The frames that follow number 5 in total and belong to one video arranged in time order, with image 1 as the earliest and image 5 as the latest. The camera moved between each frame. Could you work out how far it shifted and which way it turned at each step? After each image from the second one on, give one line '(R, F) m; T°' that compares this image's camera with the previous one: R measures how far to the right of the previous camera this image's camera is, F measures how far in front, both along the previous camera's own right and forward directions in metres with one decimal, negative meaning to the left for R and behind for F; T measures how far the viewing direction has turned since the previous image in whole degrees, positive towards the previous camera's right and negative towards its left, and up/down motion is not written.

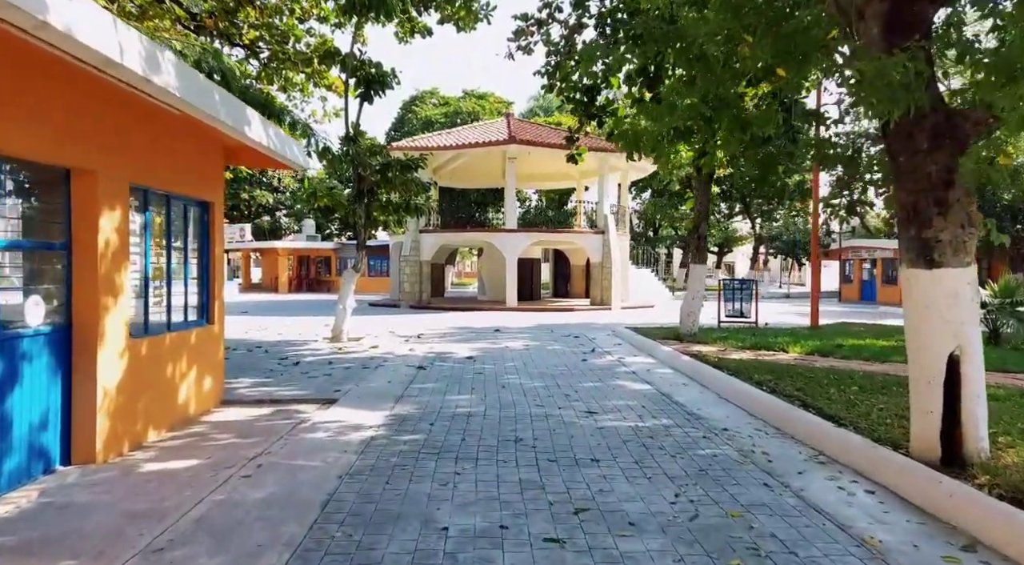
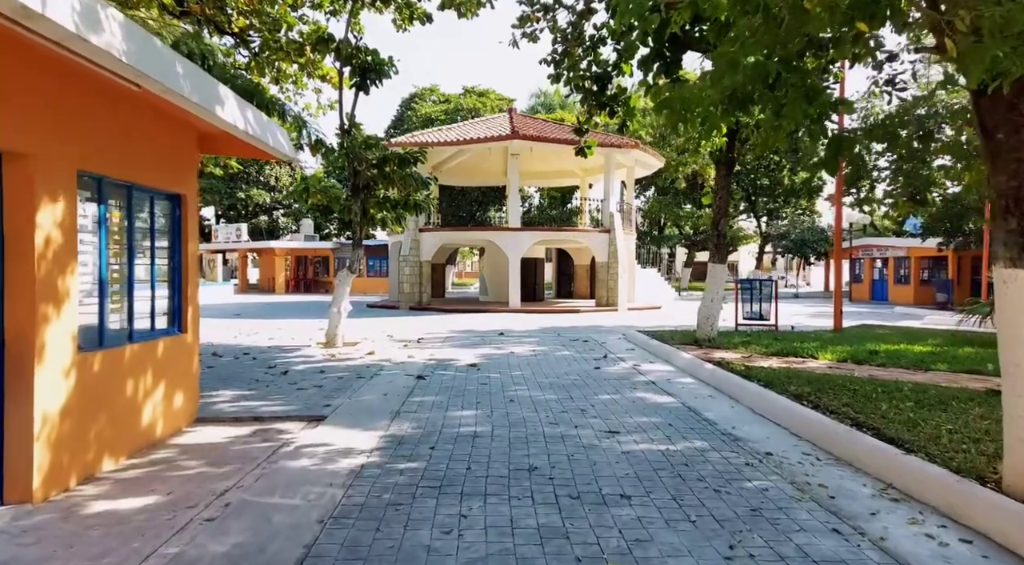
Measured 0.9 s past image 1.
(-0.1, +0.7) m; 0°
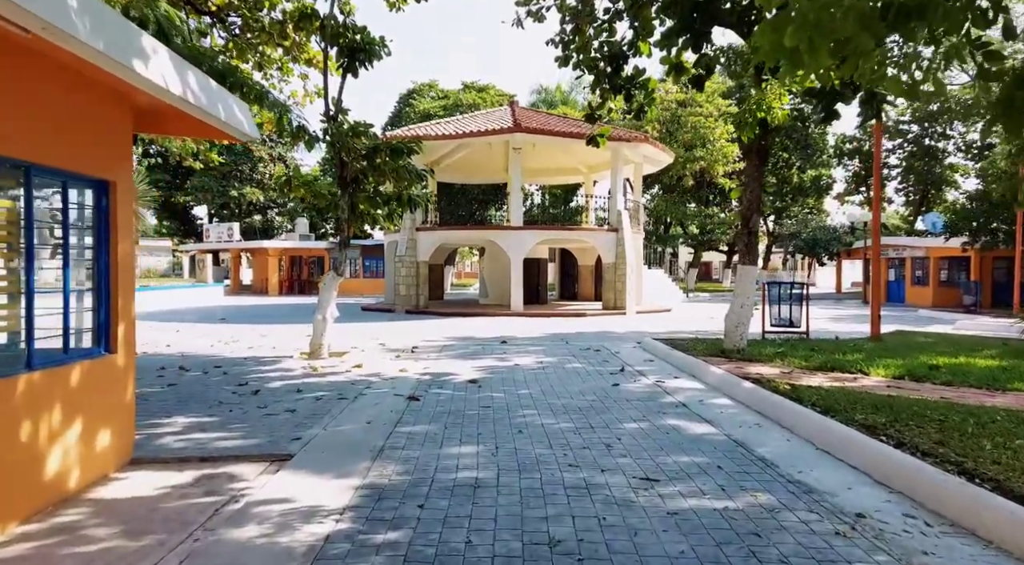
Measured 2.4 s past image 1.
(-0.1, +1.1) m; 0°
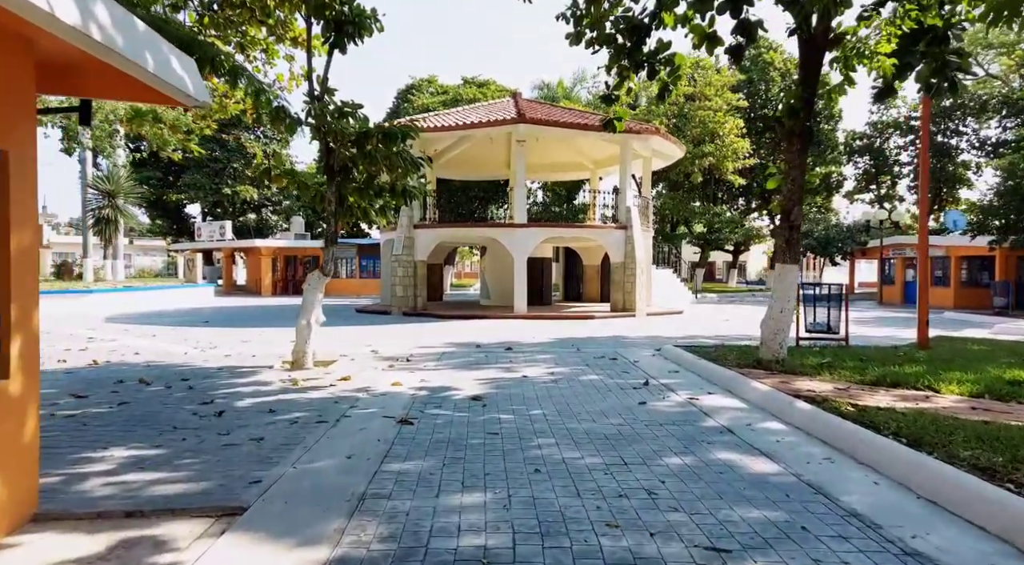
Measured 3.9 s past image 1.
(-0.1, +1.1) m; 0°
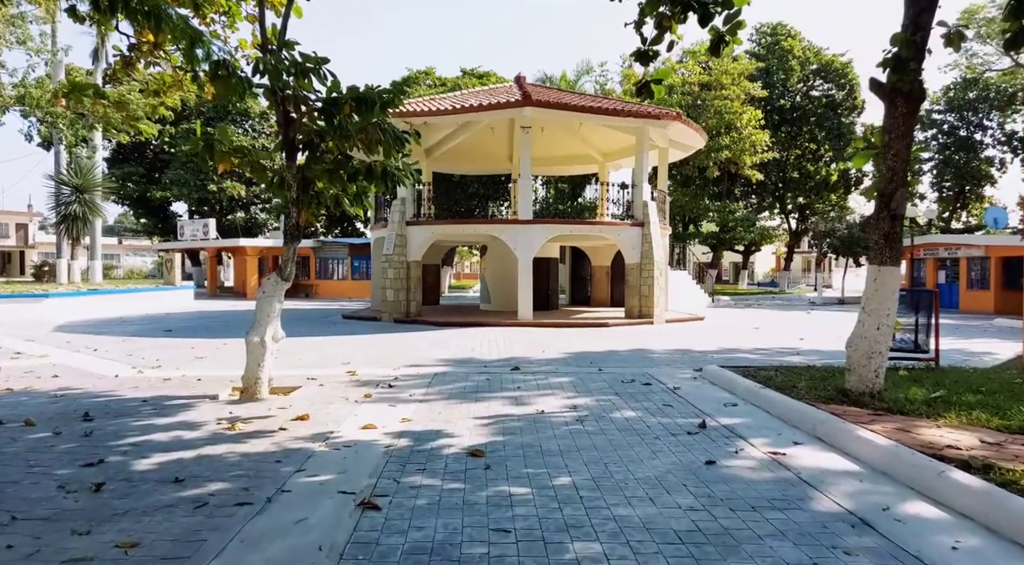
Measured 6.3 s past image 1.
(-0.1, +2.0) m; 0°
